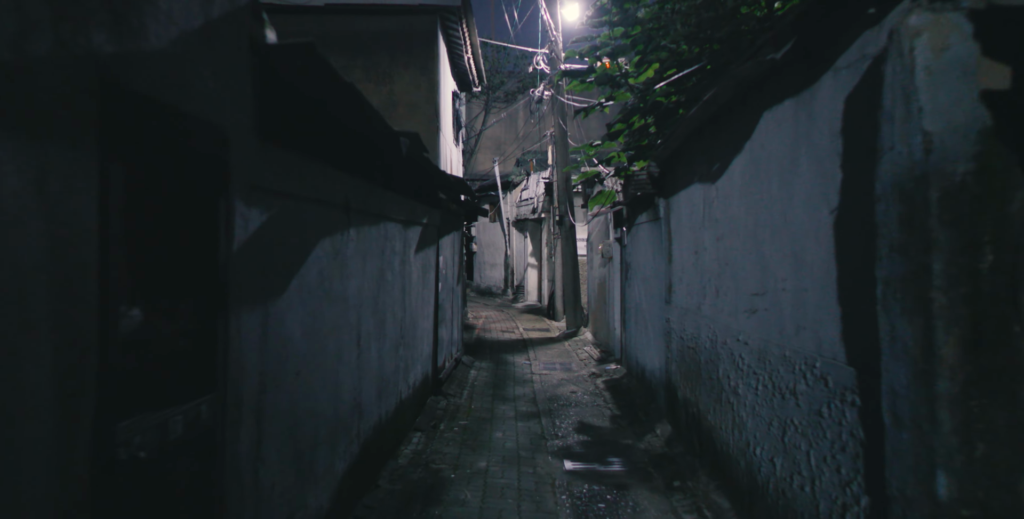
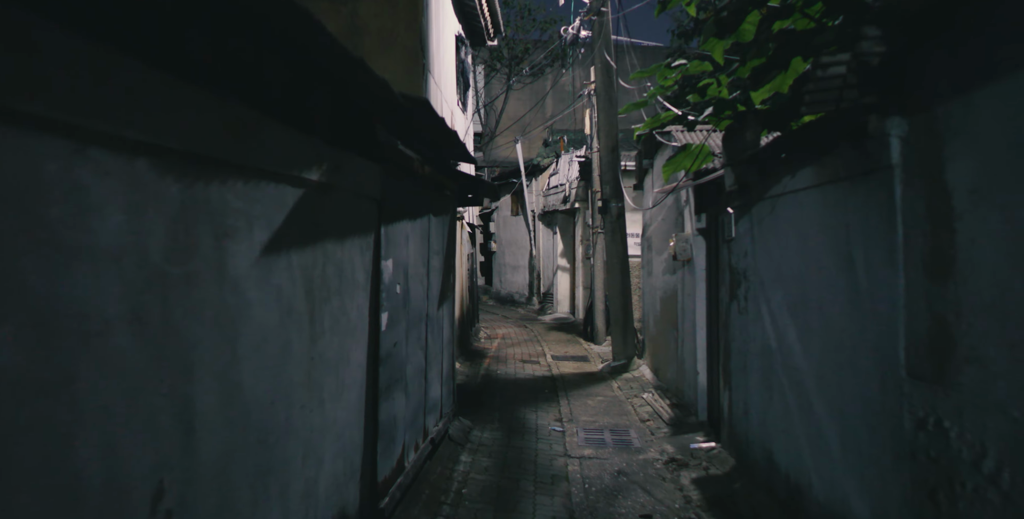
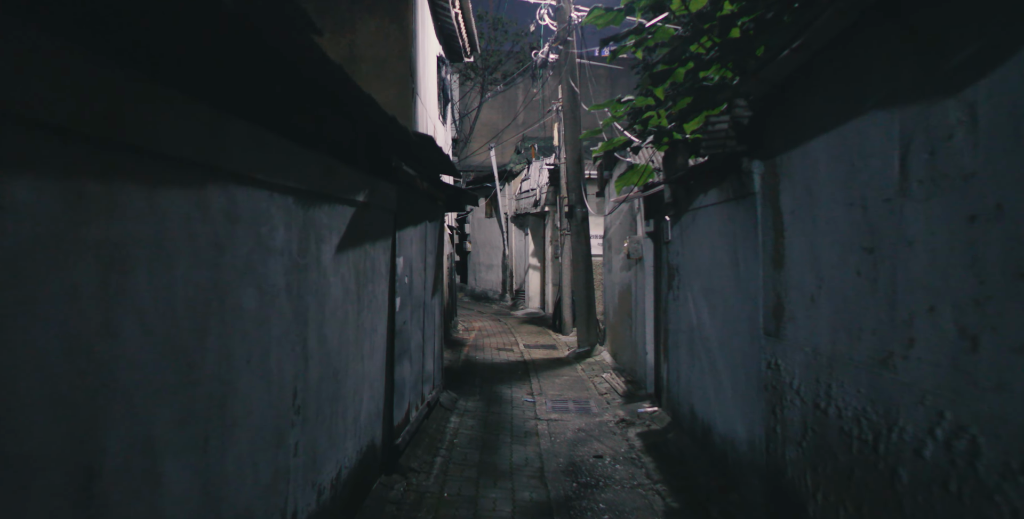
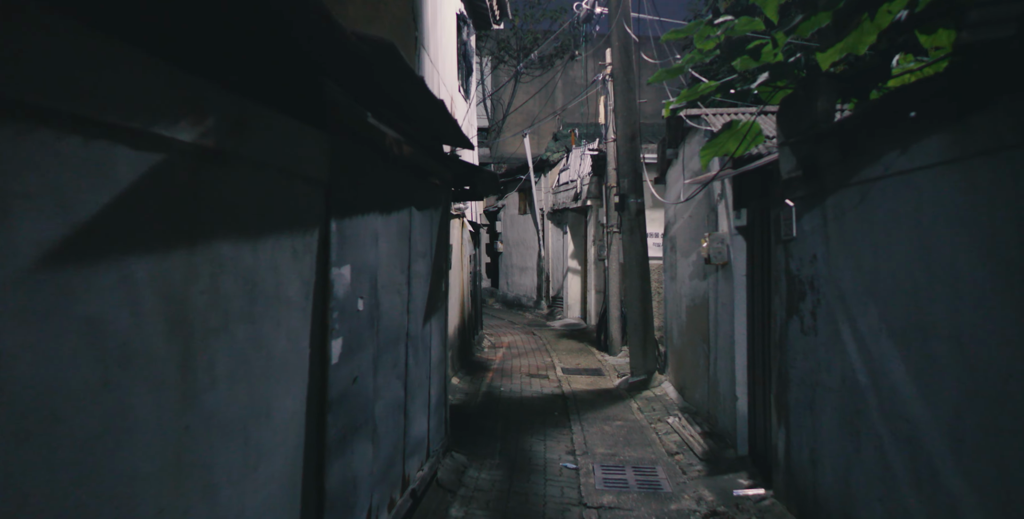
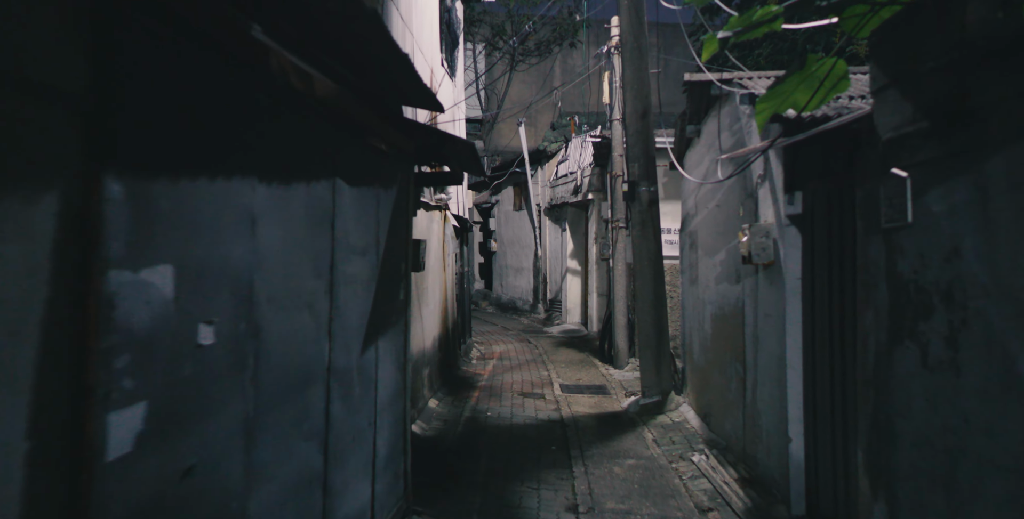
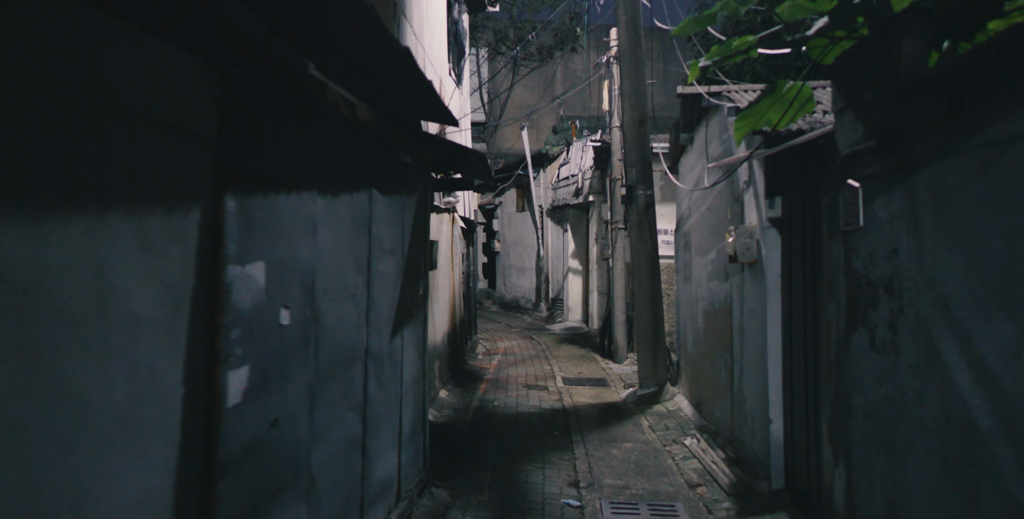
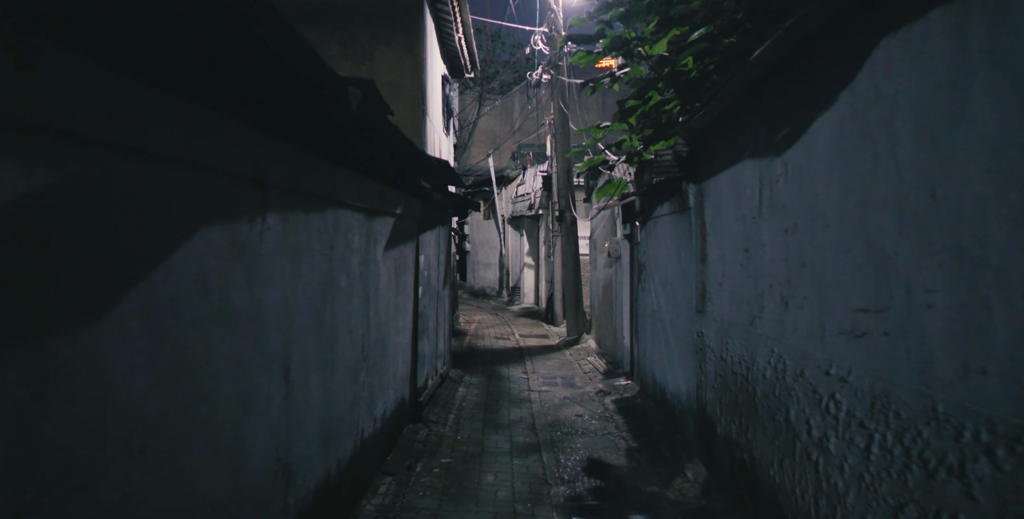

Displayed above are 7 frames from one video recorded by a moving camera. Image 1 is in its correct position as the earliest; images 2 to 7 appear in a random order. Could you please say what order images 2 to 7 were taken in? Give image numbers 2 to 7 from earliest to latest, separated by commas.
7, 3, 2, 4, 6, 5
